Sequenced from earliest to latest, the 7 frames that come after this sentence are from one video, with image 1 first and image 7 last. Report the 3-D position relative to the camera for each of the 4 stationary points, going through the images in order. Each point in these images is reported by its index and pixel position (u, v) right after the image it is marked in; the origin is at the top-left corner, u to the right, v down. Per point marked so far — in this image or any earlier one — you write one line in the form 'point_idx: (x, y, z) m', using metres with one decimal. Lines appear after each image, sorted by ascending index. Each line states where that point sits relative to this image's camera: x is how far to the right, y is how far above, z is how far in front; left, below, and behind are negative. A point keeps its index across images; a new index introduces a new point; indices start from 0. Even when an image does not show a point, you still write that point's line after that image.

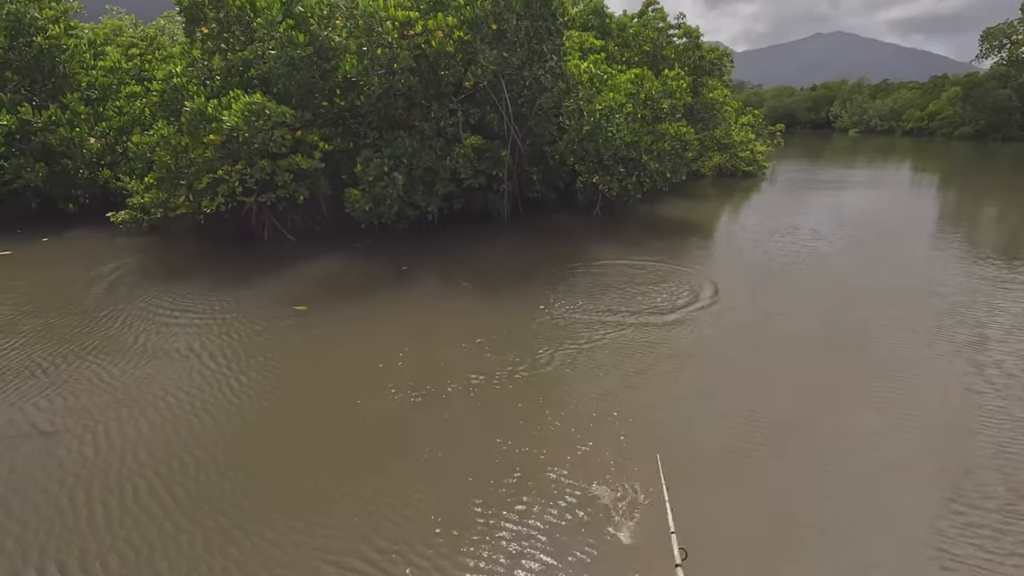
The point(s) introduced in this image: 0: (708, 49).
0: (+4.6, +5.6, +12.3) m
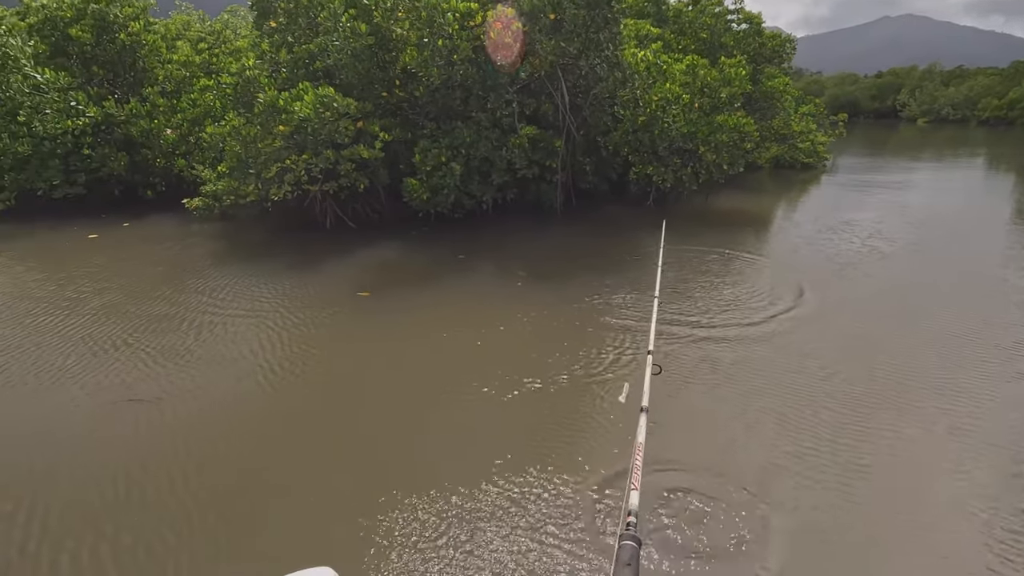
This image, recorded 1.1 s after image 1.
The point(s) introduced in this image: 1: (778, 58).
0: (+5.8, +5.7, +11.9) m
1: (+6.3, +5.4, +12.4) m
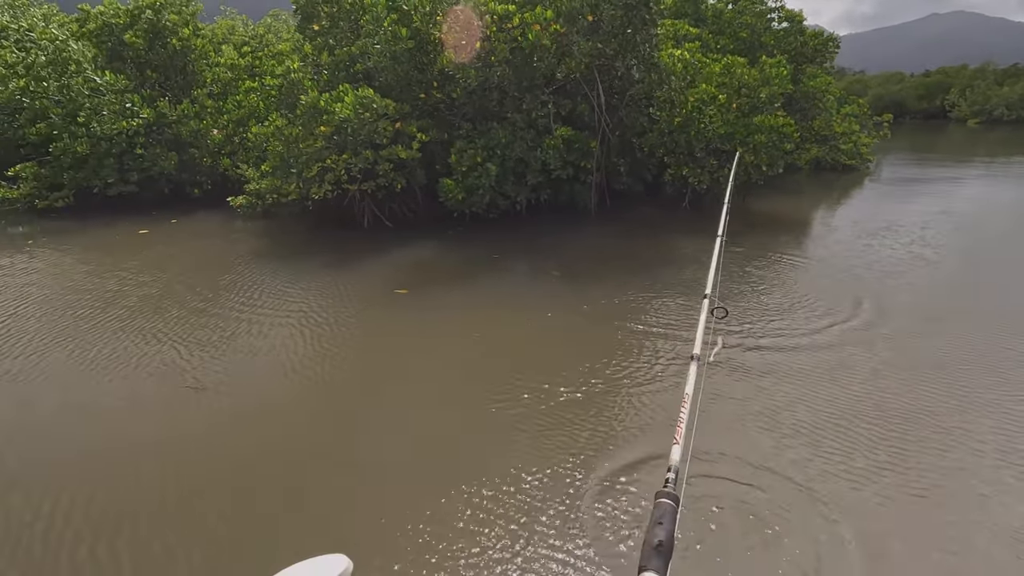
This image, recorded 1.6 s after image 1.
0: (+6.6, +5.6, +11.6) m
1: (+7.1, +5.3, +12.0) m
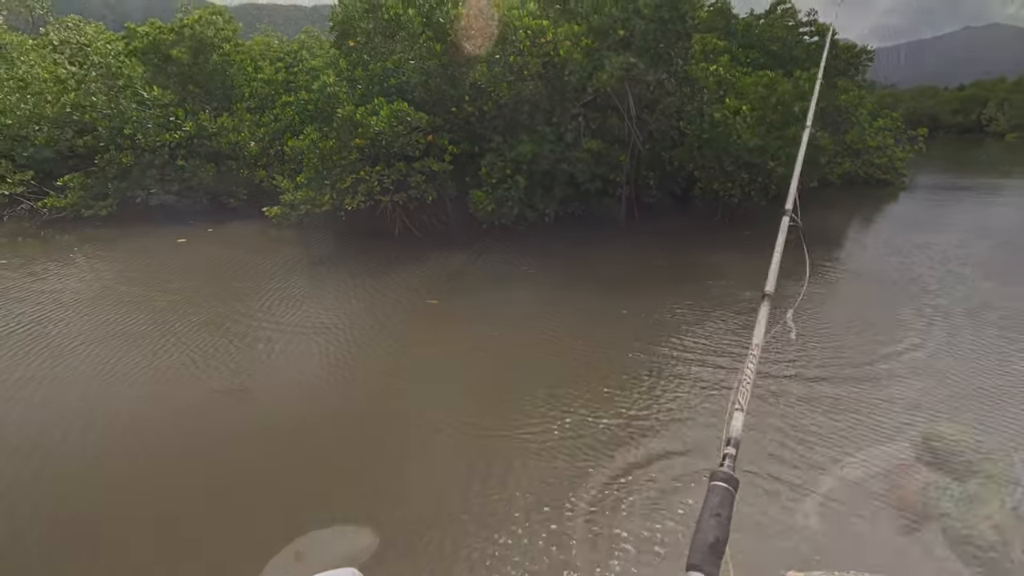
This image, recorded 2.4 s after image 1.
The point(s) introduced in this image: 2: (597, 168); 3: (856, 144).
0: (+7.2, +5.3, +11.5) m
1: (+7.7, +4.9, +11.9) m
2: (+1.4, +2.0, +8.9) m
3: (+8.0, +3.4, +12.3) m
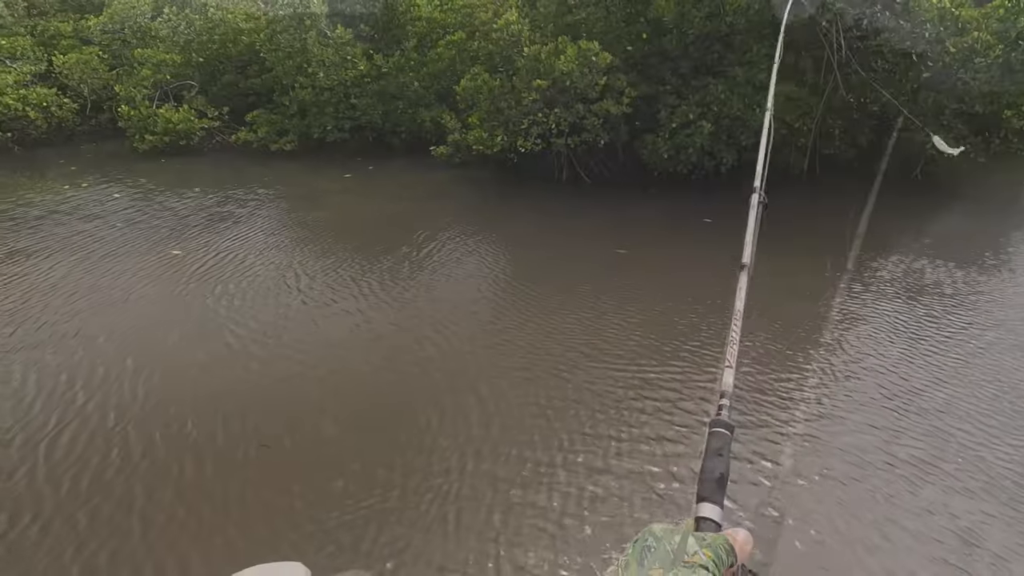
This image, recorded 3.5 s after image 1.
0: (+7.2, +5.3, +11.4) m
1: (+7.7, +5.0, +11.8) m
2: (+1.2, +2.4, +9.1) m
3: (+7.9, +3.4, +12.3) m
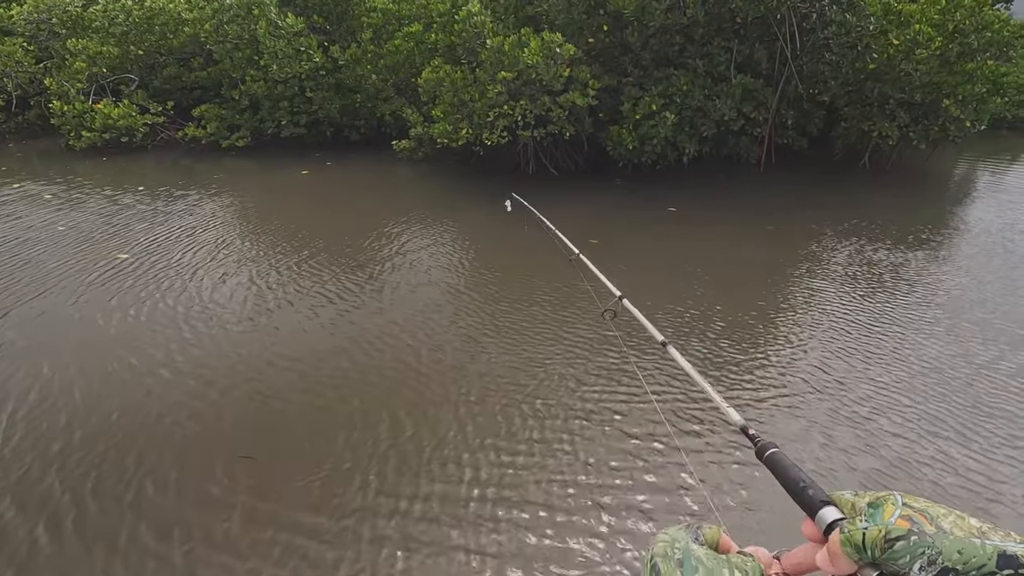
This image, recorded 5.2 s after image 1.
0: (+7.2, +5.8, +11.7) m
1: (+7.6, +5.5, +12.1) m
2: (+1.5, +2.6, +8.9) m
3: (+7.8, +3.9, +12.7) m
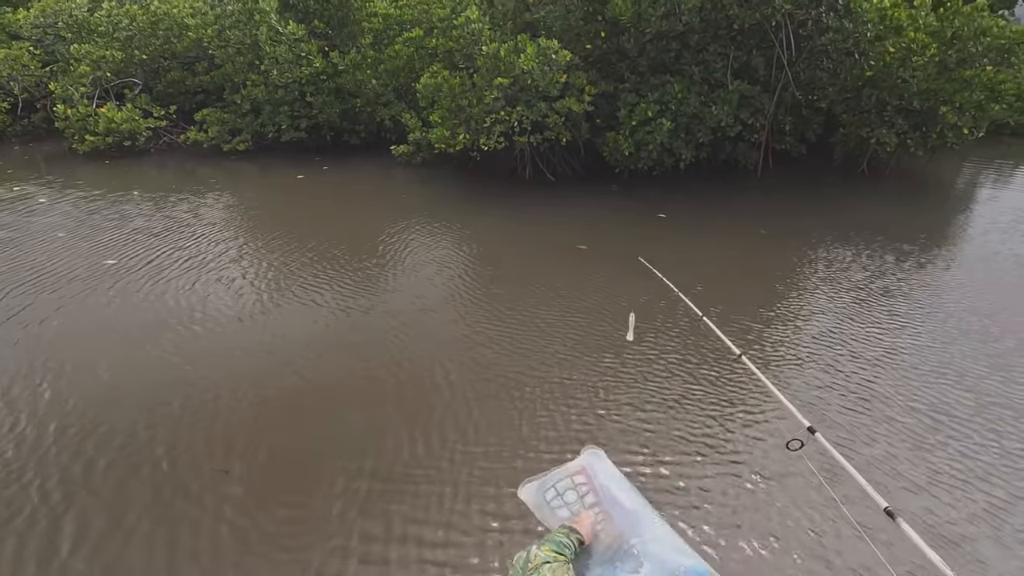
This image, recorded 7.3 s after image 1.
0: (+6.5, +5.5, +11.8) m
1: (+6.9, +5.1, +12.2) m
2: (+0.7, +2.3, +9.0) m
3: (+7.1, +3.6, +12.7) m
